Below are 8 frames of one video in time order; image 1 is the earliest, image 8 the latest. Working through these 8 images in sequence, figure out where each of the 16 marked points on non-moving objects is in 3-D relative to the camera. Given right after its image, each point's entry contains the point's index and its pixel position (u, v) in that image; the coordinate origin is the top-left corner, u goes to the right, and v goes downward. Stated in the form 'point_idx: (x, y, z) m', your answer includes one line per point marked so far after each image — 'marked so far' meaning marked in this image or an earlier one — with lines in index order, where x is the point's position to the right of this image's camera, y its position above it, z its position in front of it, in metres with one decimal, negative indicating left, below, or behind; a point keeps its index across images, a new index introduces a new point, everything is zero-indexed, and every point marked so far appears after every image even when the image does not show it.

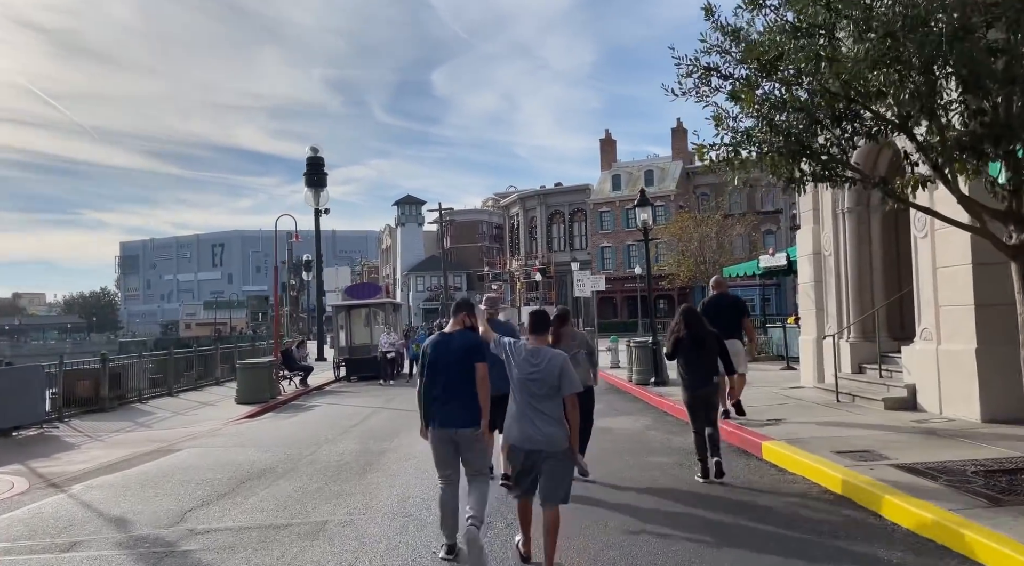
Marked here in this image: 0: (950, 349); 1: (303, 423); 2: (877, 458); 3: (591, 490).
0: (+5.5, -0.8, +9.6) m
1: (-4.0, -2.7, +14.8) m
2: (+3.7, -1.8, +7.7) m
3: (+0.8, -2.2, +8.3) m
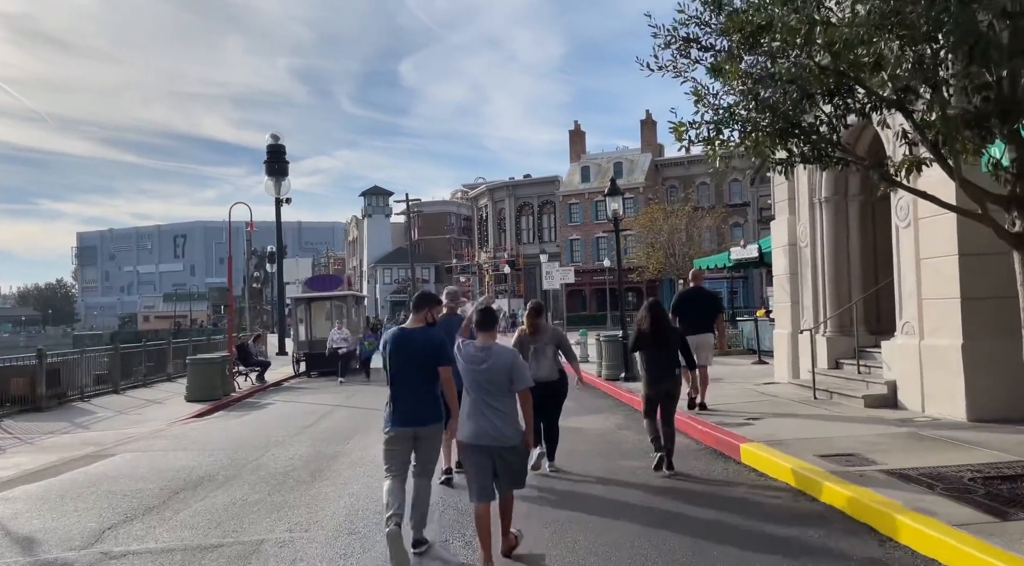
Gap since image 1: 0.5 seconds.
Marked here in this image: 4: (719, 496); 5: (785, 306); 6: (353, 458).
0: (+5.0, -0.7, +9.2) m
1: (-4.7, -2.5, +13.9) m
2: (+3.3, -1.7, +7.2) m
3: (+0.4, -2.1, +7.7) m
4: (+1.9, -2.0, +7.2) m
5: (+4.8, -0.4, +13.4) m
6: (-2.0, -2.2, +9.5) m
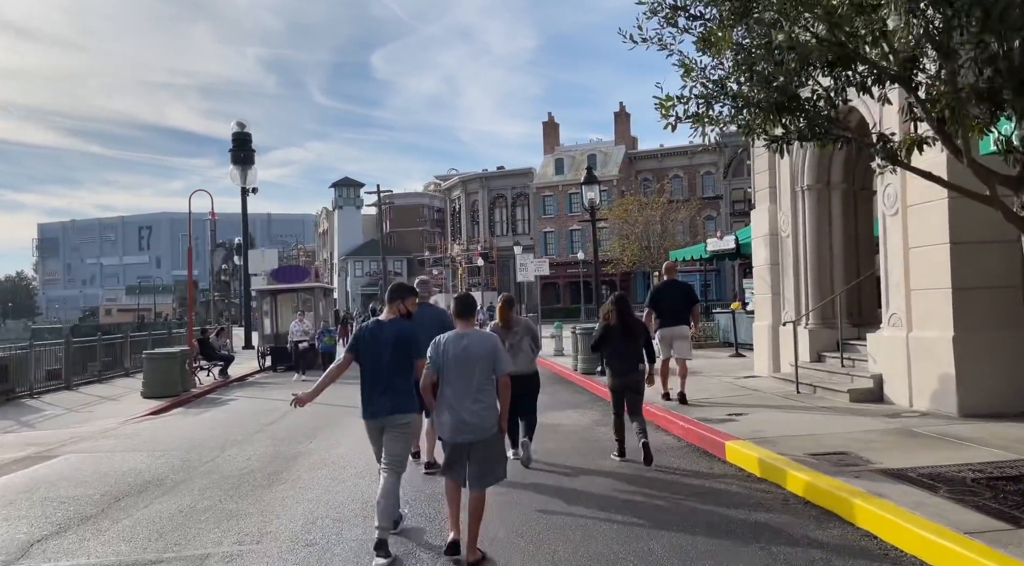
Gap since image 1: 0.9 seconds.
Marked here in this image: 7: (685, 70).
0: (+4.7, -0.6, +8.8) m
1: (-5.2, -2.4, +13.3) m
2: (+3.1, -1.6, +6.8) m
3: (+0.2, -2.0, +7.2) m
4: (+1.7, -1.9, +6.7) m
5: (+4.3, -0.2, +13.0) m
6: (-2.3, -2.0, +8.9) m
7: (+1.4, +1.8, +6.3) m
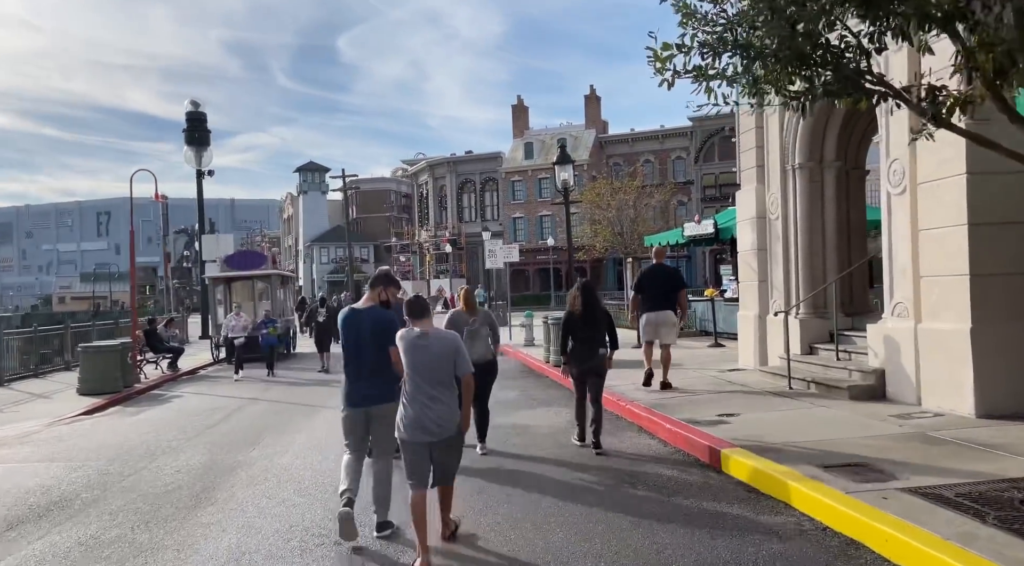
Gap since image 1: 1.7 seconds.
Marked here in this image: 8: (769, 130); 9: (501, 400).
0: (+4.4, -0.5, +8.0) m
1: (-5.7, -2.2, +12.1) m
2: (+2.8, -1.5, +5.9) m
3: (-0.1, -1.9, +6.2) m
4: (+1.4, -1.8, +5.8) m
5: (+3.8, 0.0, +12.1) m
6: (-2.6, -1.9, +7.8) m
7: (+1.2, +1.9, +5.3) m
8: (+3.9, +2.3, +11.6) m
9: (-0.2, -1.9, +12.6) m
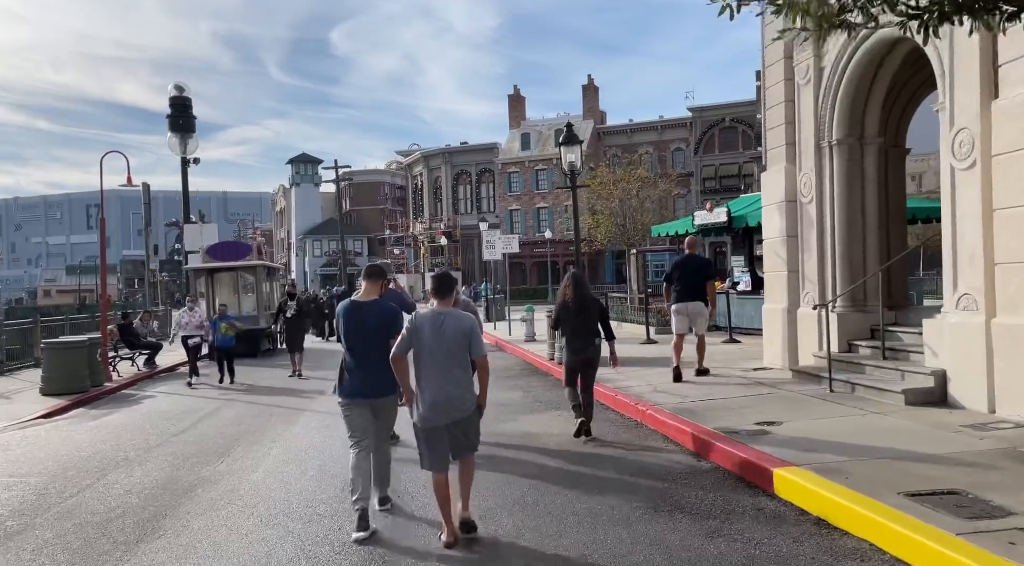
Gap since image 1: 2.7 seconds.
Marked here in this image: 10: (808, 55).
0: (+4.5, -0.4, +6.8) m
1: (-5.6, -2.0, +10.9) m
2: (+2.9, -1.4, +4.8) m
3: (0.0, -1.8, +5.0) m
4: (+1.5, -1.7, +4.6) m
5: (+3.8, +0.1, +11.0) m
6: (-2.5, -1.8, +6.7) m
7: (+1.3, +2.0, +4.1) m
8: (+3.9, +2.5, +10.4) m
9: (-0.2, -1.8, +11.5) m
10: (+3.9, +3.0, +10.2) m
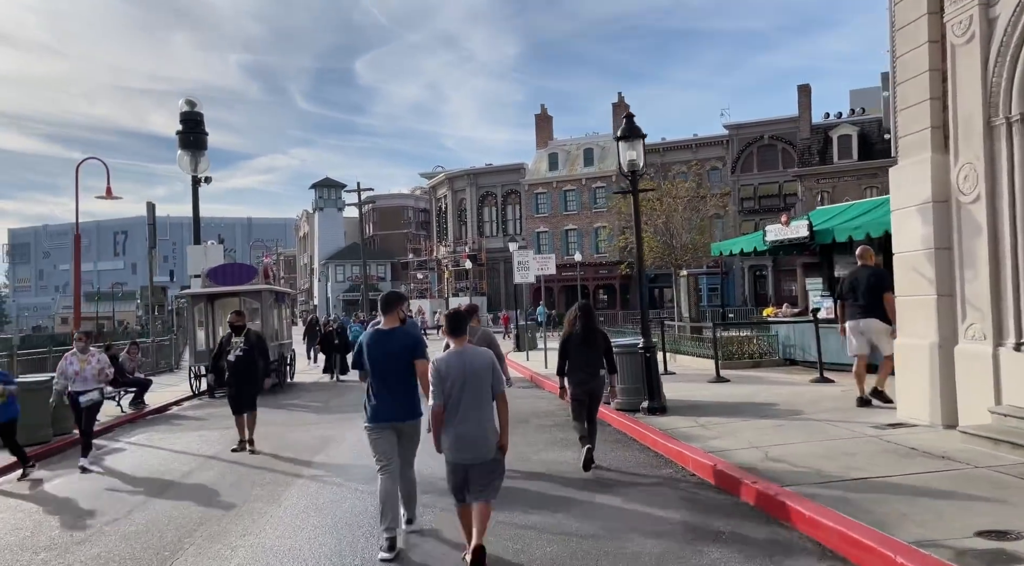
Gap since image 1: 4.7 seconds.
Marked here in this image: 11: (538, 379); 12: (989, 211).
0: (+4.9, -0.5, +4.1) m
1: (-5.0, -2.3, +8.4) m
2: (+3.3, -1.5, +2.0) m
3: (+0.5, -1.9, +2.3) m
4: (+1.9, -1.8, +1.9) m
5: (+4.4, -0.2, +8.3) m
6: (-2.1, -2.0, +4.1) m
7: (+1.7, +1.9, +1.6) m
8: (+4.5, +2.2, +7.8) m
9: (+0.5, -2.1, +8.8) m
10: (+4.5, +2.8, +7.6) m
11: (+0.6, -2.3, +18.5) m
12: (+4.7, +0.7, +7.5) m
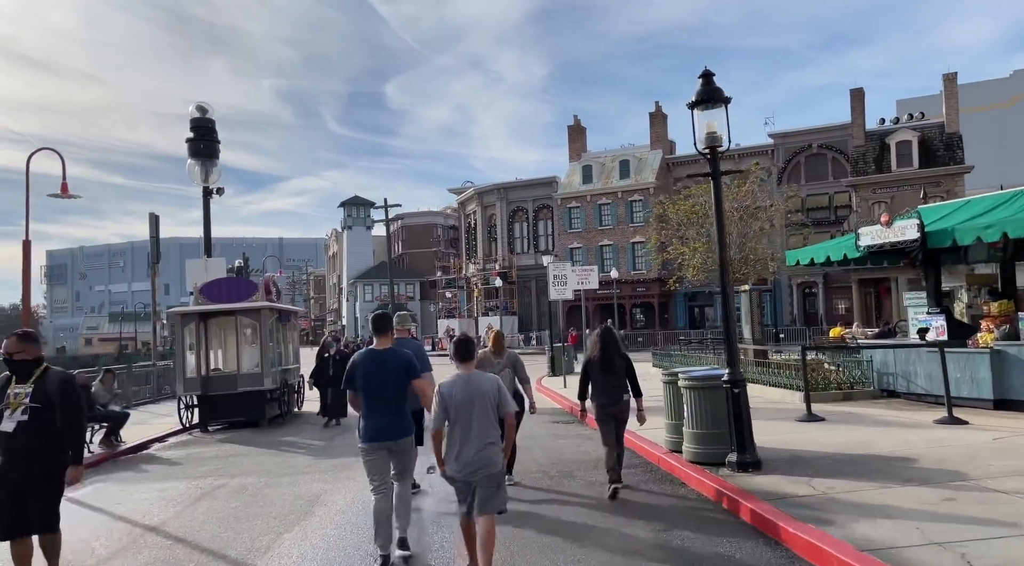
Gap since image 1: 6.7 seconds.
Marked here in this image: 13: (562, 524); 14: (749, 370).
0: (+5.1, -0.5, +1.2) m
1: (-4.7, -2.4, +5.8) m
2: (+3.4, -1.4, -0.8) m
3: (+0.6, -1.8, -0.4) m
4: (+2.0, -1.7, -0.9) m
5: (+4.8, -0.2, +5.4) m
6: (-1.9, -1.9, +1.4) m
7: (+1.8, +2.0, -1.1) m
8: (+4.9, +2.1, +5.0) m
9: (+0.8, -2.2, +6.1) m
10: (+4.8, +2.7, +4.8) m
11: (+1.4, -2.7, +15.8) m
12: (+5.0, +0.7, +4.7) m
13: (+0.5, -2.3, +7.3) m
14: (+5.2, -1.9, +17.0) m
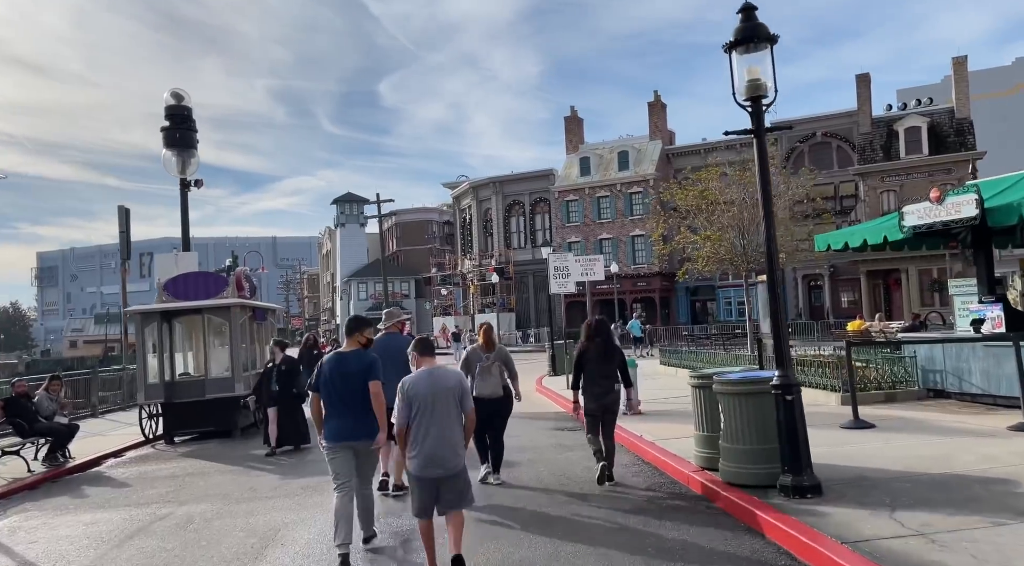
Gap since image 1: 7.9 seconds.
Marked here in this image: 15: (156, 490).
0: (+5.2, -0.3, -0.4) m
1: (-4.6, -2.3, +4.2) m
2: (+3.5, -1.2, -2.4) m
3: (+0.6, -1.7, -2.0) m
4: (+2.1, -1.5, -2.4) m
5: (+4.8, -0.1, +3.9) m
6: (-1.8, -1.8, -0.2) m
7: (+1.8, +2.1, -2.7) m
8: (+4.8, +2.3, +3.4) m
9: (+0.9, -2.1, +4.5) m
10: (+4.8, +2.9, +3.2) m
11: (+1.4, -2.5, +14.2) m
12: (+5.0, +0.9, +3.1) m
13: (+0.5, -2.2, +5.7) m
14: (+5.2, -1.7, +15.5) m
15: (-4.6, -2.7, +9.7) m
